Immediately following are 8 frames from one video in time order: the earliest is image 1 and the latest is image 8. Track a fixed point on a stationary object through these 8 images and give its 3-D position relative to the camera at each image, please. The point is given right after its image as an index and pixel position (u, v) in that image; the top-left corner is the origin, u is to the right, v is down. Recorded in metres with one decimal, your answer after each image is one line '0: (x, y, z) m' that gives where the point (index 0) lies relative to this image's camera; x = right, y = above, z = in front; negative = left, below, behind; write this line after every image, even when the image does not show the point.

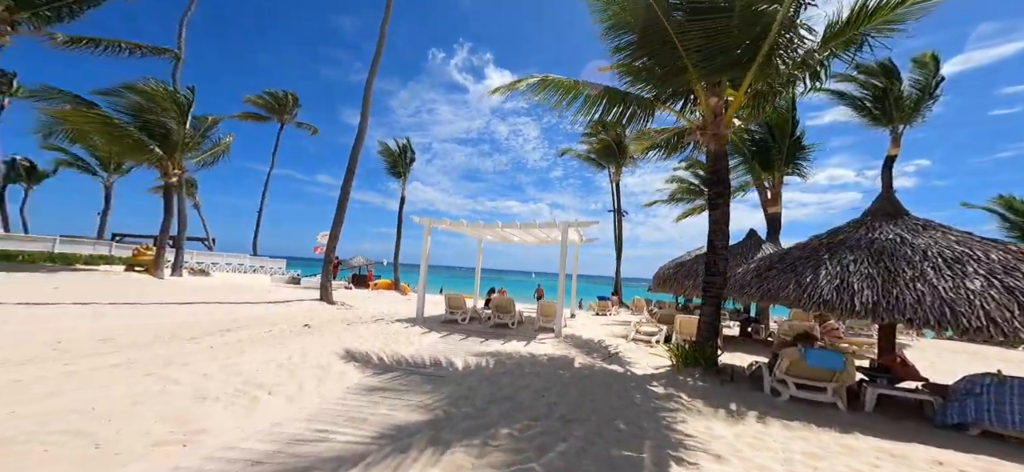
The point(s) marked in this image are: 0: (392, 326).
0: (-1.7, -1.3, +5.2) m
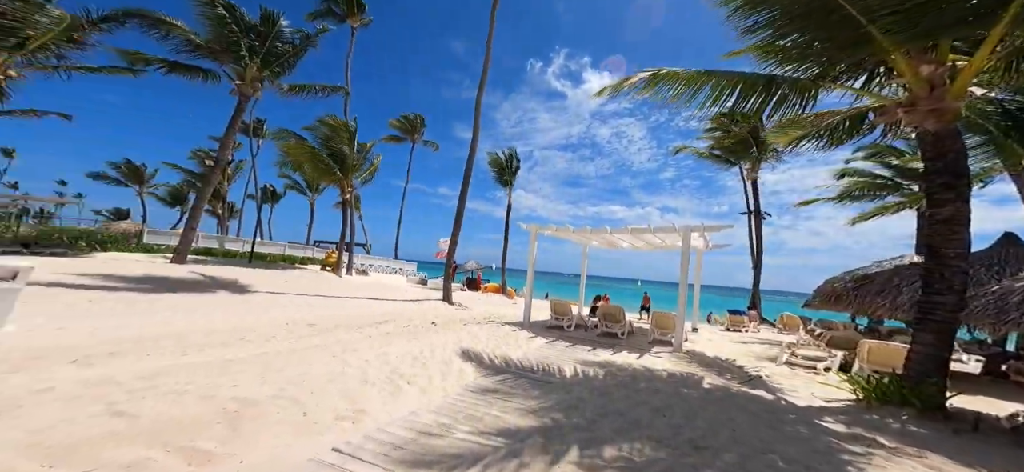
0: (-0.1, -1.4, +5.5) m
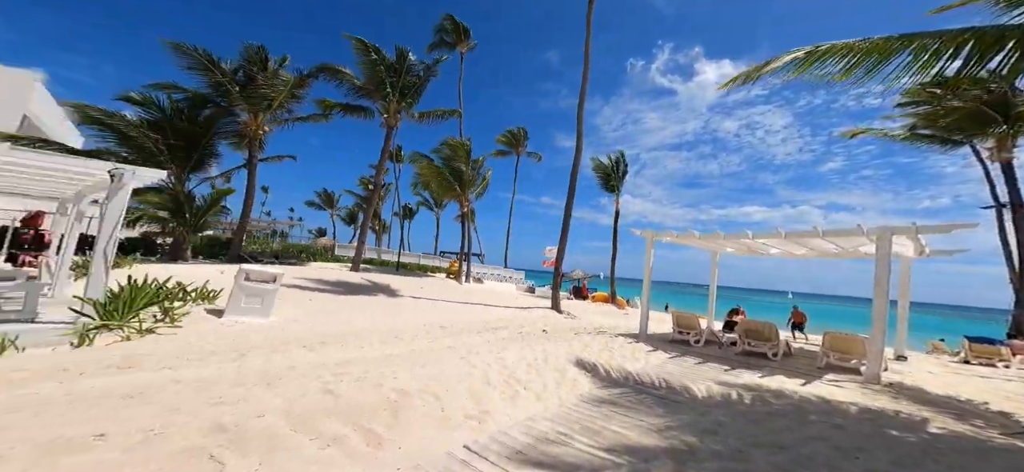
0: (+1.6, -1.5, +5.2) m
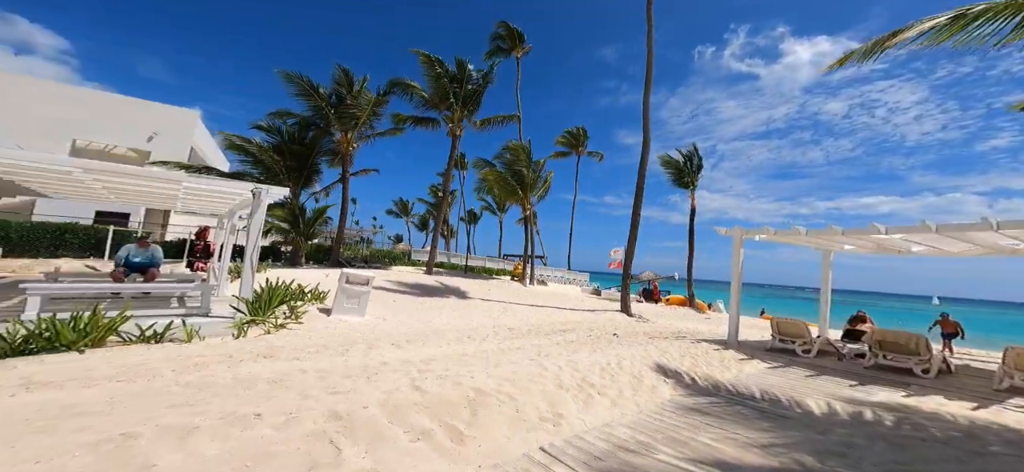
0: (+2.6, -1.5, +4.8) m
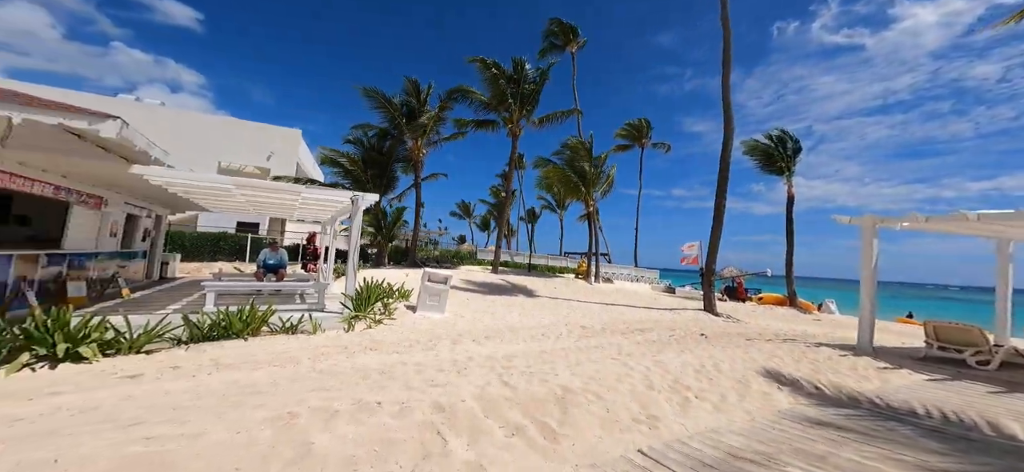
0: (+3.7, -1.4, +4.3) m
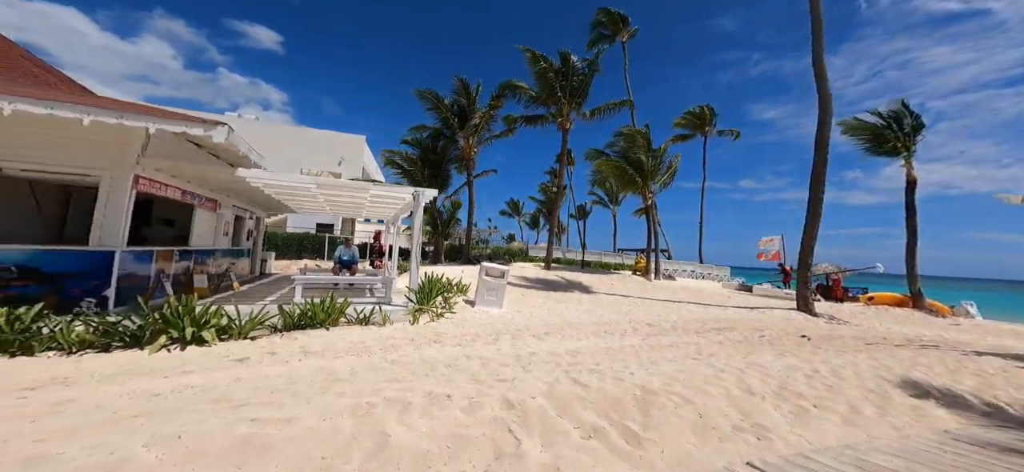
0: (+4.5, -1.2, +3.5) m
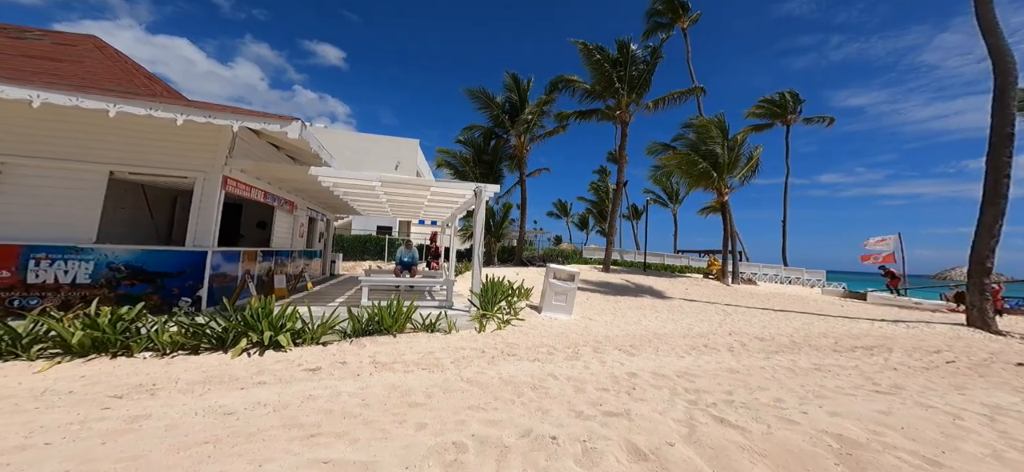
0: (+5.3, -1.2, +2.1) m
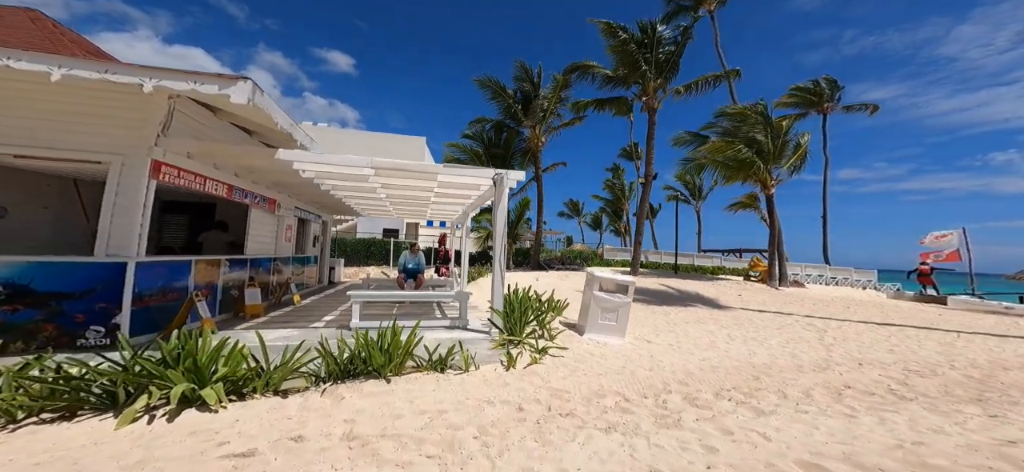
0: (+5.8, -0.9, +0.1) m
